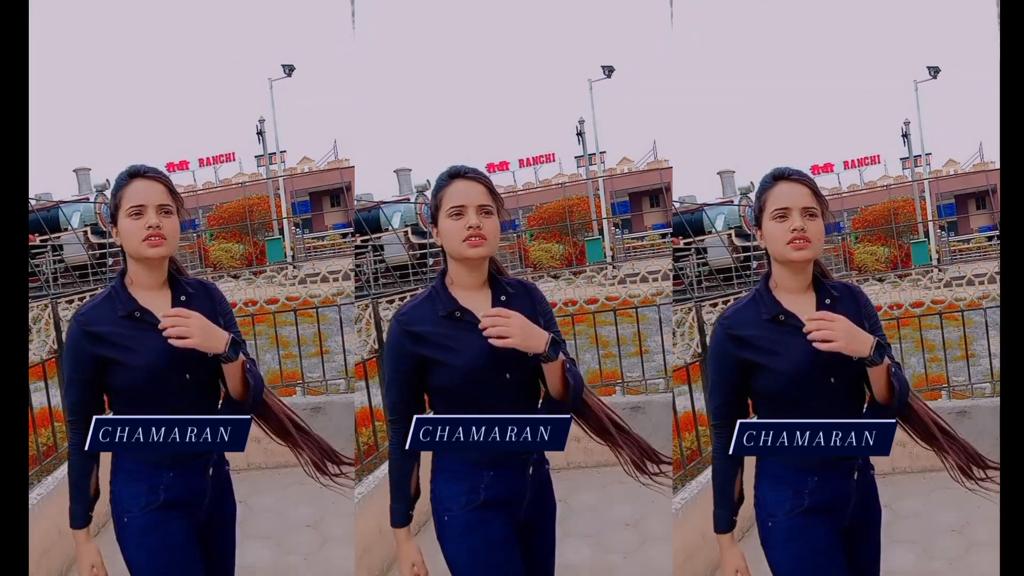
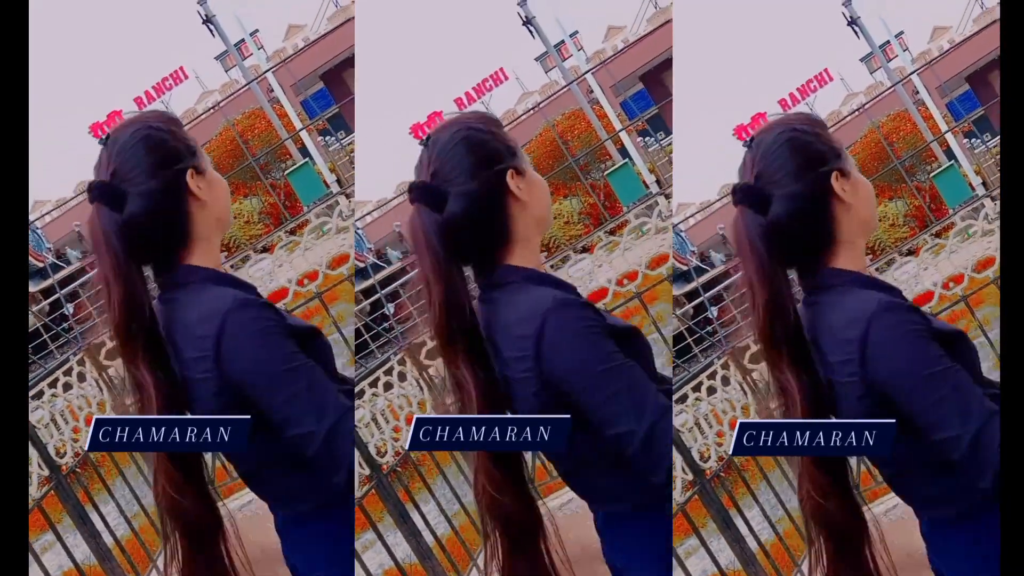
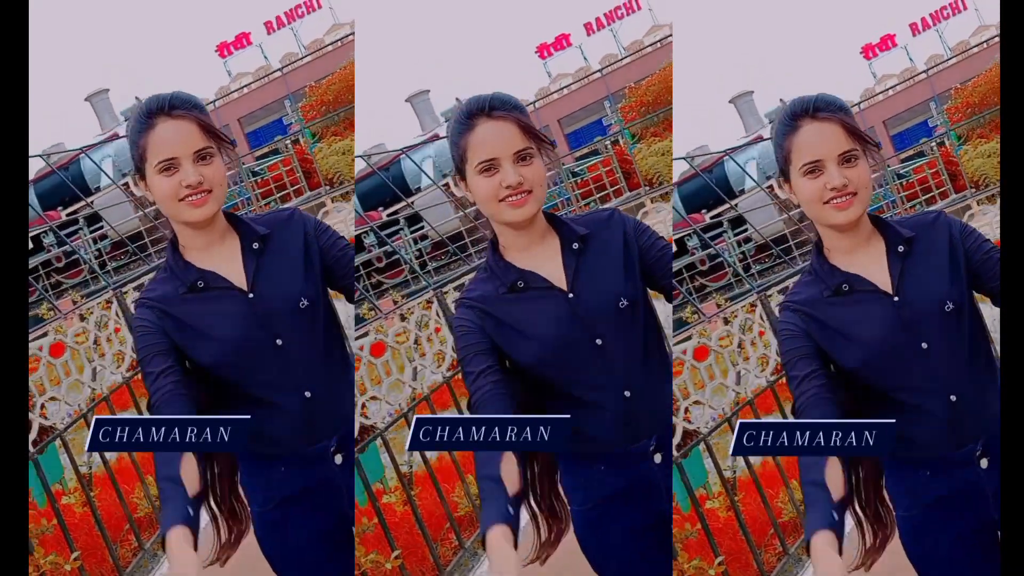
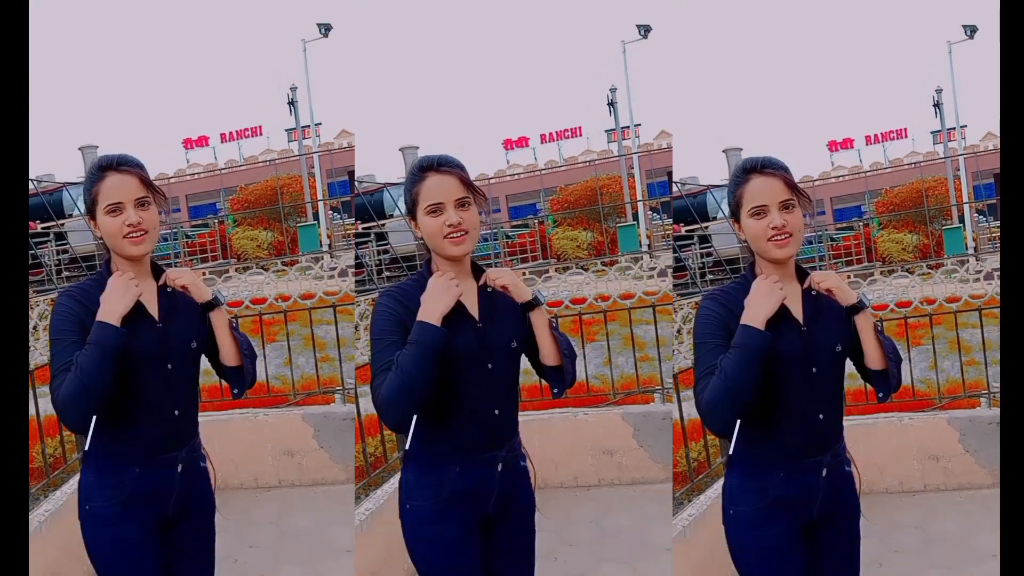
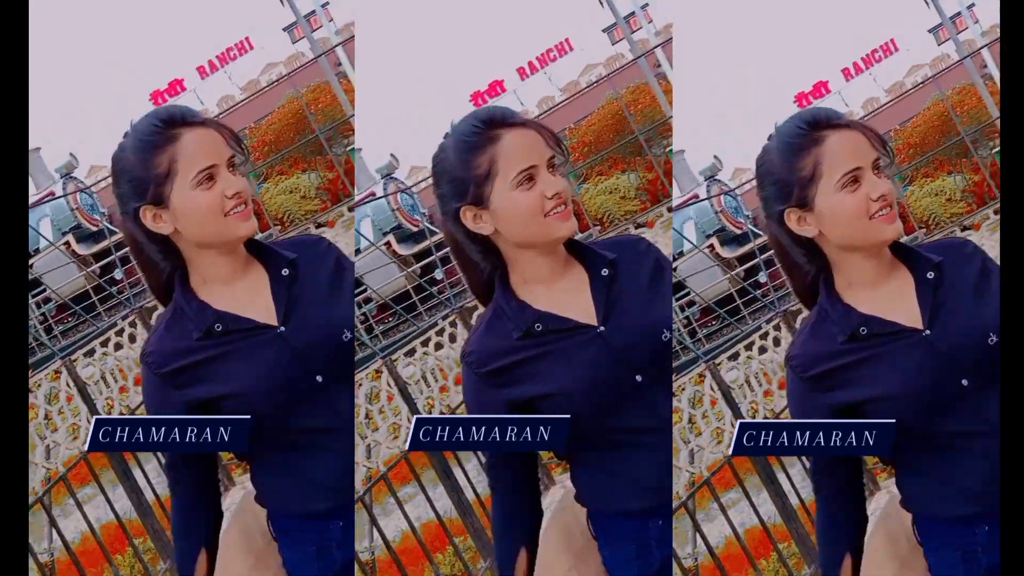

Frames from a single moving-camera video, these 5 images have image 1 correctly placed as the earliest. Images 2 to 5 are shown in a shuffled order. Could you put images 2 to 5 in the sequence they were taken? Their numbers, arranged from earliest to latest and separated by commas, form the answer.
4, 3, 5, 2
